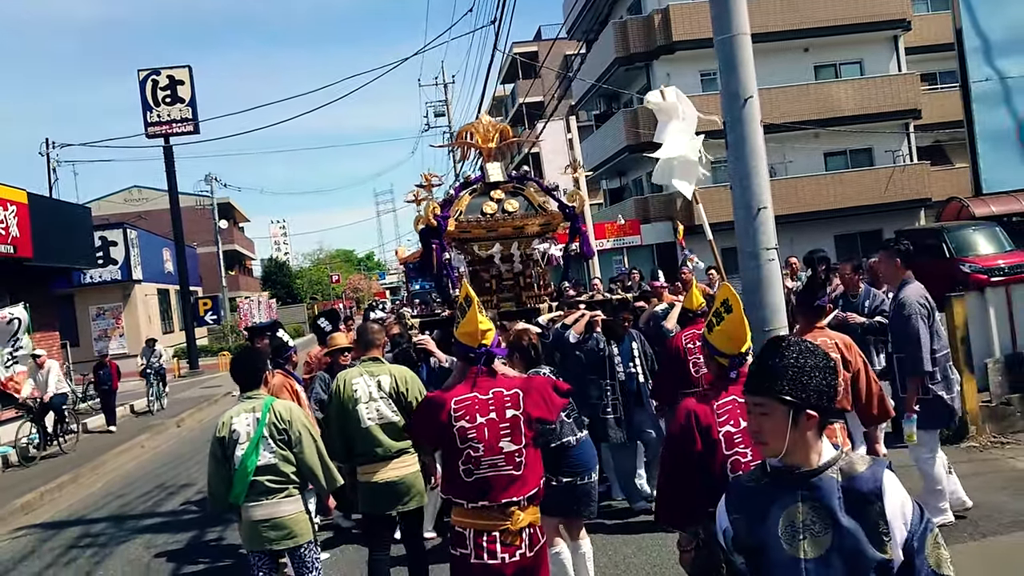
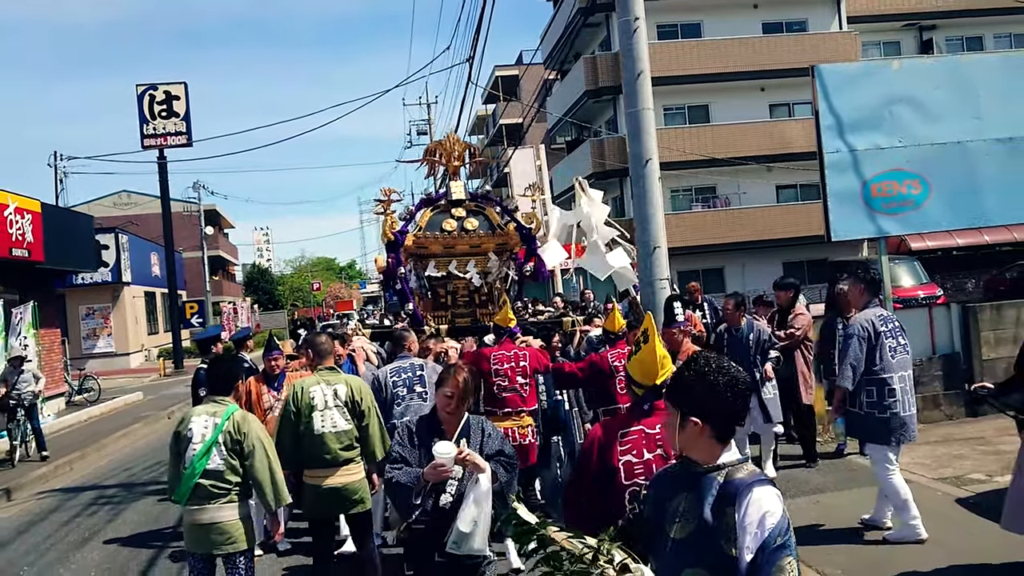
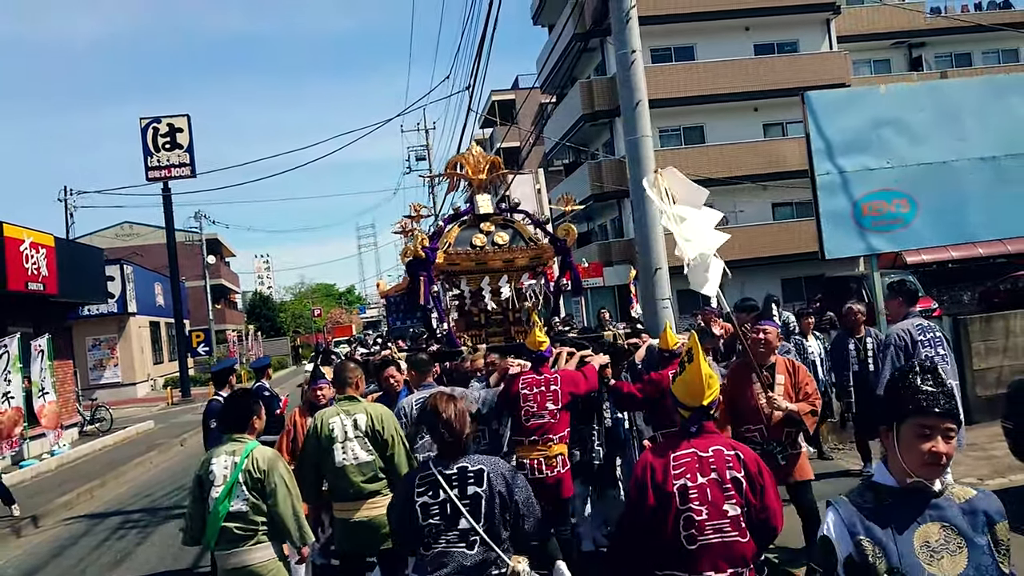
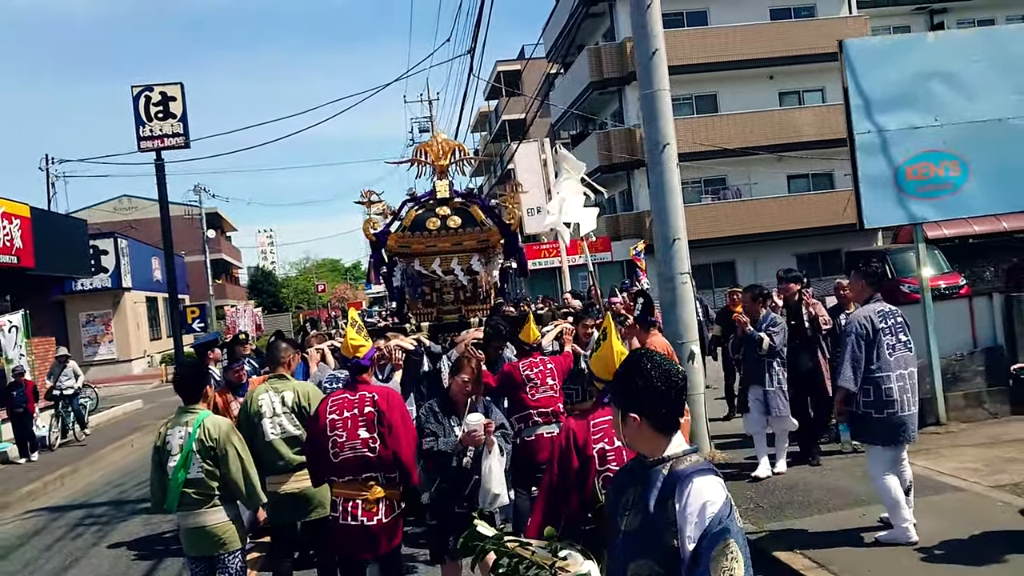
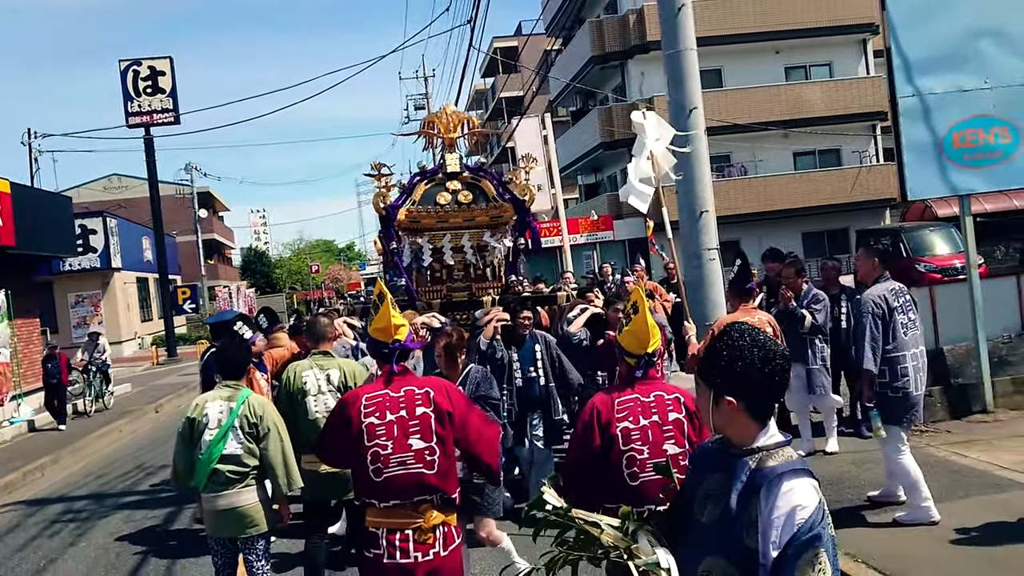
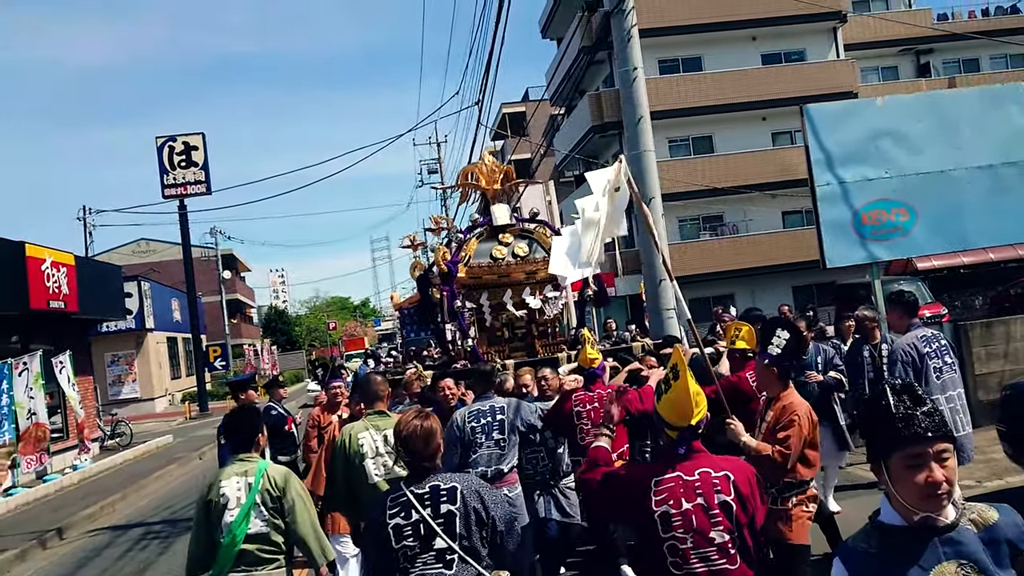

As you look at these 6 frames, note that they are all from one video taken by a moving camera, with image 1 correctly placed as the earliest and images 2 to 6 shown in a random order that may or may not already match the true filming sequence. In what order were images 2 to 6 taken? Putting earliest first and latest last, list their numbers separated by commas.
5, 4, 2, 3, 6
